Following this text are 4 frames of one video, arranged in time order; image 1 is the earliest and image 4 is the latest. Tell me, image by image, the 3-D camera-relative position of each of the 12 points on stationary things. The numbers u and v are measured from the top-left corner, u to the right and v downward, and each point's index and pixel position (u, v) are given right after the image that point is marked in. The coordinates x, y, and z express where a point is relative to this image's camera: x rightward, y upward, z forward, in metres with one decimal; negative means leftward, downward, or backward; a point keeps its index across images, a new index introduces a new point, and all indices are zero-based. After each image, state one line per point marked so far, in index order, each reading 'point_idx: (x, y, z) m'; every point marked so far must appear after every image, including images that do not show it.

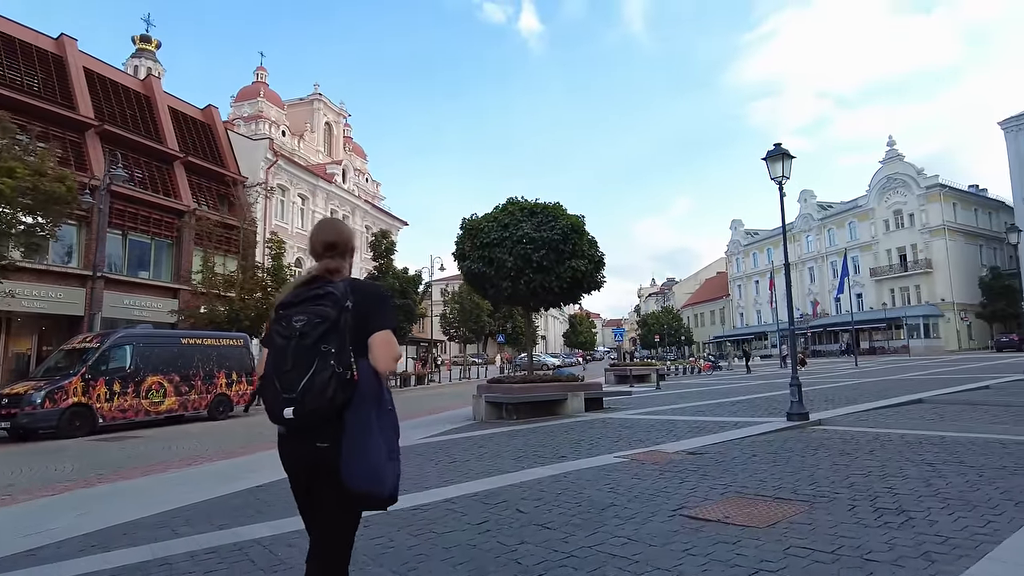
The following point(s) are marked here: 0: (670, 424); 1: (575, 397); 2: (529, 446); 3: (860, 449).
0: (+2.7, -2.3, +11.2) m
1: (+1.4, -2.5, +15.0) m
2: (+0.2, -2.3, +9.5) m
3: (+3.8, -1.8, +7.2) m
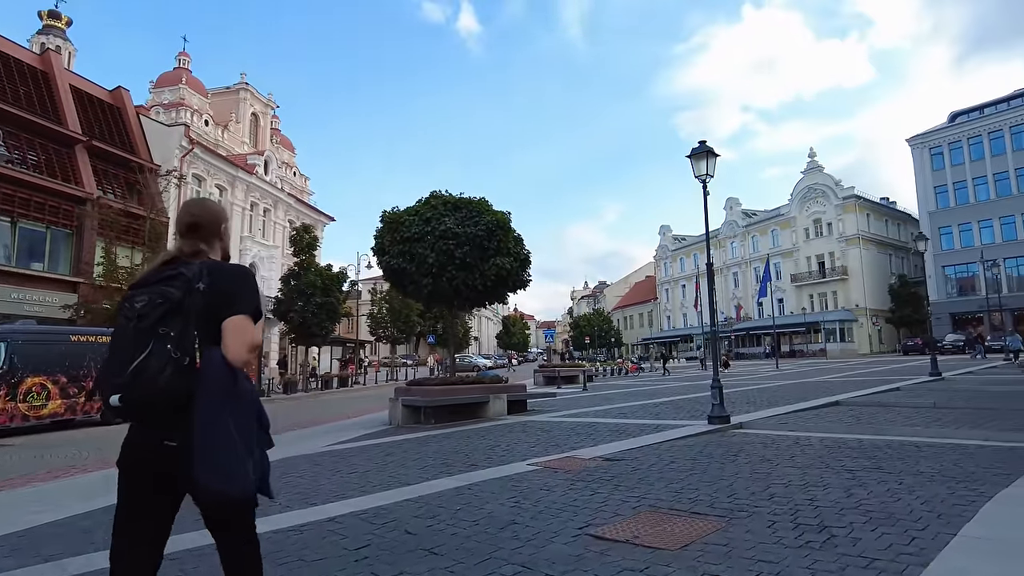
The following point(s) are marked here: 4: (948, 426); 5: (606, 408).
0: (+1.3, -2.3, +10.8) m
1: (-0.3, -2.5, +14.4) m
2: (-1.0, -2.2, +8.8) m
3: (+2.8, -1.8, +6.9) m
4: (+5.8, -1.8, +8.7) m
5: (+2.1, -2.7, +14.8) m
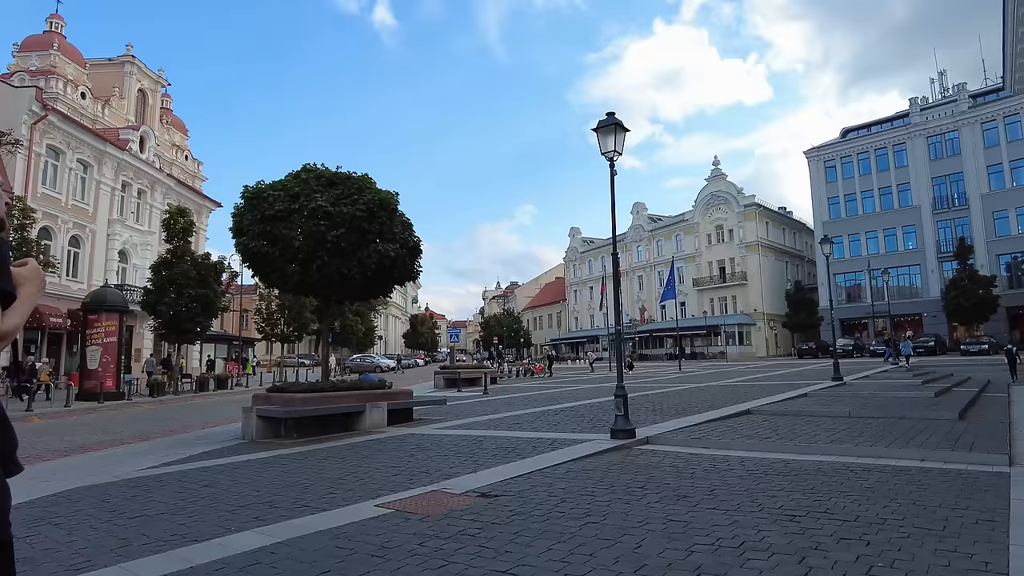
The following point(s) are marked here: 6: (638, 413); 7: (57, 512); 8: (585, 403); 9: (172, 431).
0: (-0.5, -2.2, +9.1) m
1: (-2.6, -2.3, +12.5) m
2: (-2.5, -2.0, +6.8) m
3: (+1.6, -1.7, +5.4) m
4: (+4.2, -1.8, +7.6) m
5: (-0.3, -2.6, +13.1) m
6: (+2.4, -2.3, +12.1) m
7: (-4.1, -2.1, +5.9) m
8: (+1.8, -2.7, +15.4) m
9: (-7.4, -3.1, +14.2) m
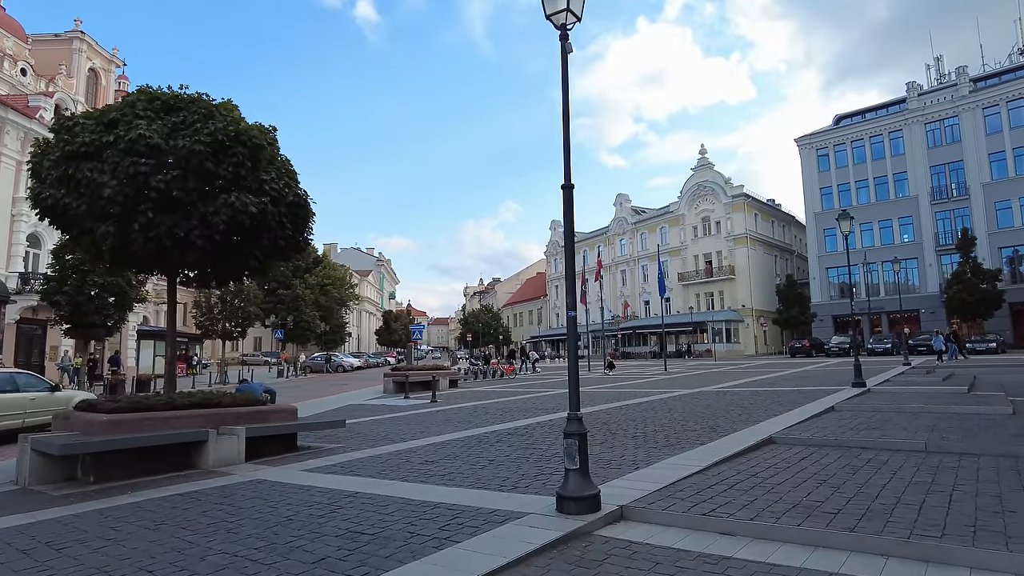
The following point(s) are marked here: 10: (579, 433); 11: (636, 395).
0: (-1.5, -1.8, +5.3) m
1: (-3.7, -1.9, +8.6) m
2: (-3.4, -1.7, +2.9) m
3: (+0.6, -1.3, +1.6) m
4: (+3.3, -1.5, +3.9) m
5: (-1.4, -2.2, +9.3) m
6: (+1.3, -2.0, +8.4) m
7: (-5.1, -1.7, +2.0) m
8: (+0.6, -2.4, +11.6) m
9: (-8.5, -2.7, +10.2) m
10: (+0.5, -1.1, +4.9) m
11: (+3.2, -2.9, +17.4) m
